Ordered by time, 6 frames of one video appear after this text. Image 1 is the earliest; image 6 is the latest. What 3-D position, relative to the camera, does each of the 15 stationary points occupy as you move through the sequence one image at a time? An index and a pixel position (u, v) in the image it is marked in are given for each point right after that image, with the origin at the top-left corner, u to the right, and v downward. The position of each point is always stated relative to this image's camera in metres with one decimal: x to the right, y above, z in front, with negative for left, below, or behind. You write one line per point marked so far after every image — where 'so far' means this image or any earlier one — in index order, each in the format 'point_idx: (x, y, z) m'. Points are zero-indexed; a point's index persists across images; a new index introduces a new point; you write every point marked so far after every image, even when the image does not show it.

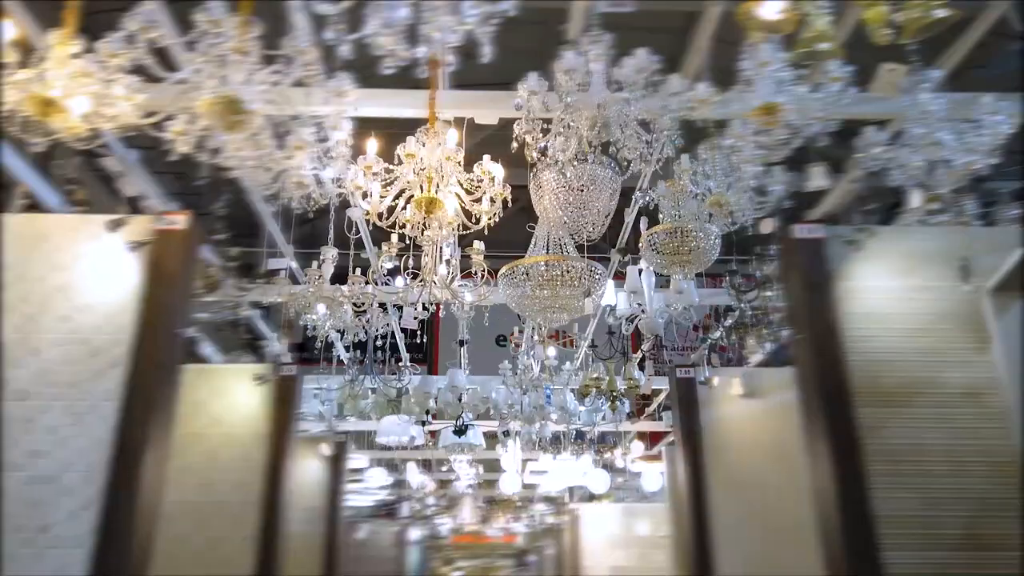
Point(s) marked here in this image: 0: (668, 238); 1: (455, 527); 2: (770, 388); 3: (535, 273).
0: (+0.9, +0.3, +4.3) m
1: (-1.6, -6.6, +19.5) m
2: (+2.0, -0.8, +5.6) m
3: (+0.2, +0.1, +4.7) m
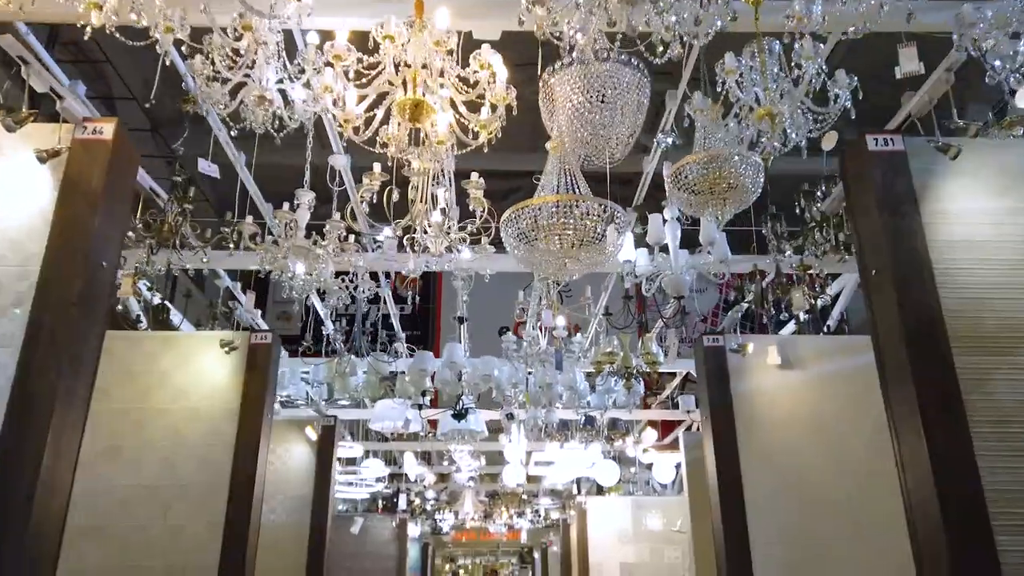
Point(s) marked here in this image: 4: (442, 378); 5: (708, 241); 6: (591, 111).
0: (+1.0, +0.6, +3.7) m
1: (-1.5, -6.2, +18.8) m
2: (+2.0, -0.5, +4.9) m
3: (+0.2, +0.4, +4.0) m
4: (-0.6, -0.8, +6.3) m
5: (+1.2, +0.3, +4.3) m
6: (+0.3, +0.7, +3.0) m
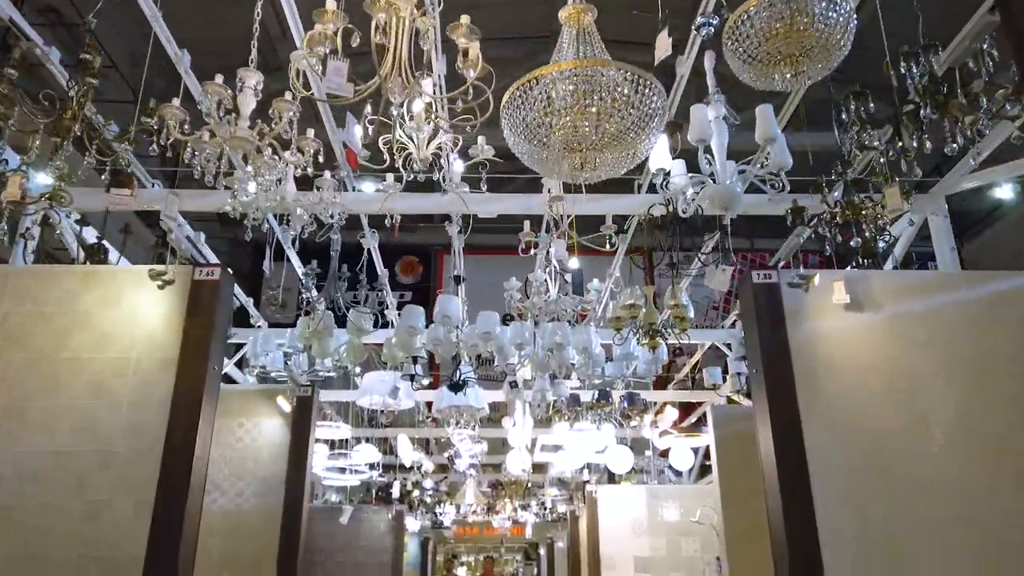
0: (+1.0, +1.0, +2.7) m
1: (-1.4, -5.8, +17.9) m
2: (+2.1, 0.0, +4.0) m
3: (+0.2, +0.8, +3.1) m
4: (-0.6, -0.4, +5.4) m
5: (+1.2, +0.7, +3.4) m
6: (+0.3, +1.2, +2.0) m
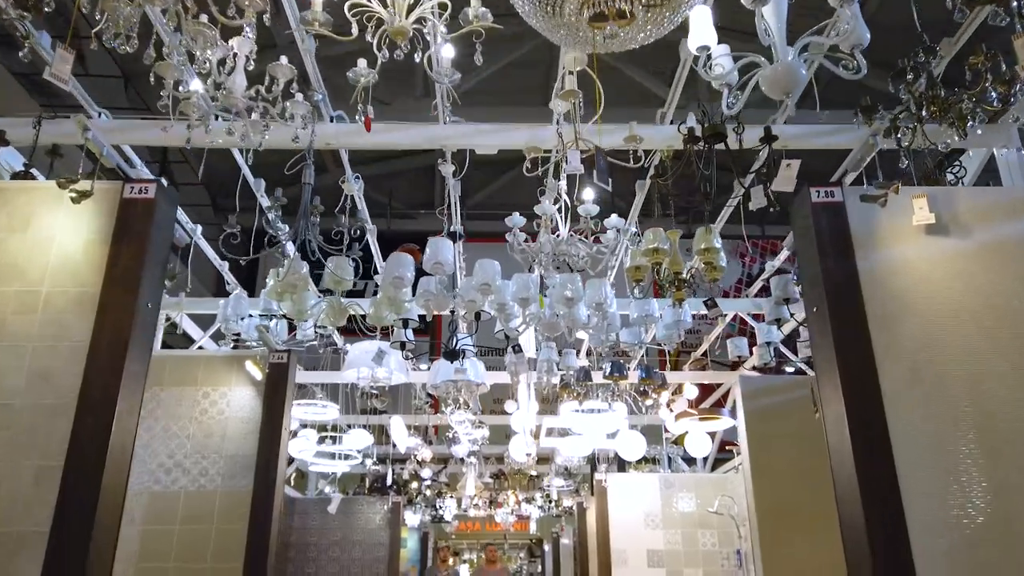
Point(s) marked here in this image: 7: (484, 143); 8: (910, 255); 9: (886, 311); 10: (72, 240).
0: (+1.0, +1.4, +2.0) m
1: (-1.3, -5.4, +17.2) m
2: (+2.1, +0.3, +3.2) m
3: (+0.2, +1.2, +2.3) m
4: (-0.6, 0.0, +4.7) m
5: (+1.2, +1.1, +2.6) m
6: (+0.3, +1.5, +1.3) m
7: (-0.2, +1.0, +4.7) m
8: (+1.8, +0.1, +3.2) m
9: (+1.6, -0.1, +3.1) m
10: (-1.9, +0.2, +3.1) m
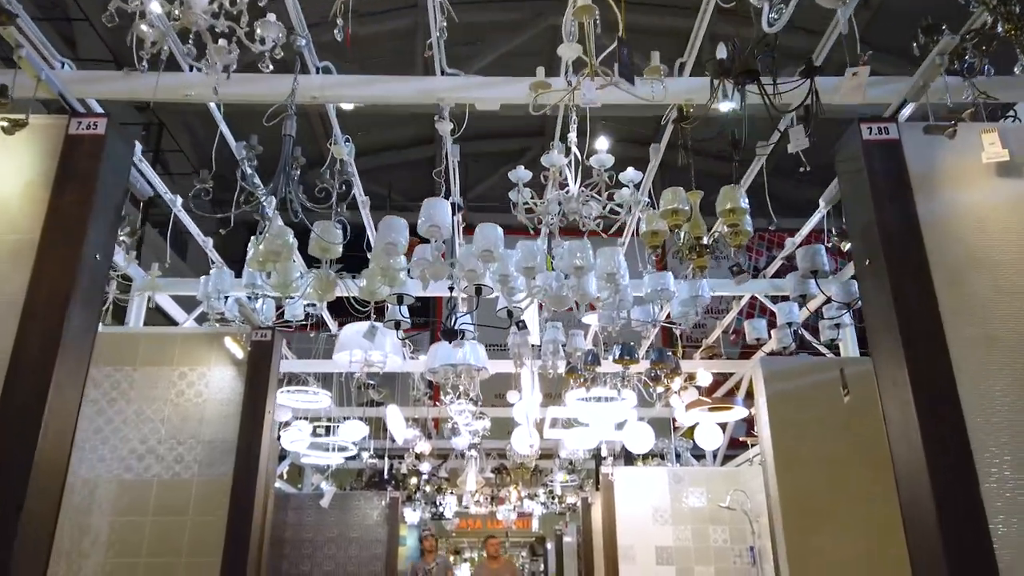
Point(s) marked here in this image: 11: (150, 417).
0: (+1.0, +1.6, +1.5) m
1: (-1.3, -5.2, +16.8) m
2: (+2.1, +0.5, +2.8) m
3: (+0.2, +1.4, +1.9) m
4: (-0.5, +0.2, +4.2) m
5: (+1.2, +1.3, +2.2) m
6: (+0.4, +1.7, +0.9) m
7: (-0.2, +1.1, +4.3) m
8: (+1.8, +0.3, +2.7) m
9: (+1.6, +0.1, +2.7) m
10: (-1.9, +0.4, +2.7) m
11: (-2.4, -0.8, +4.7) m
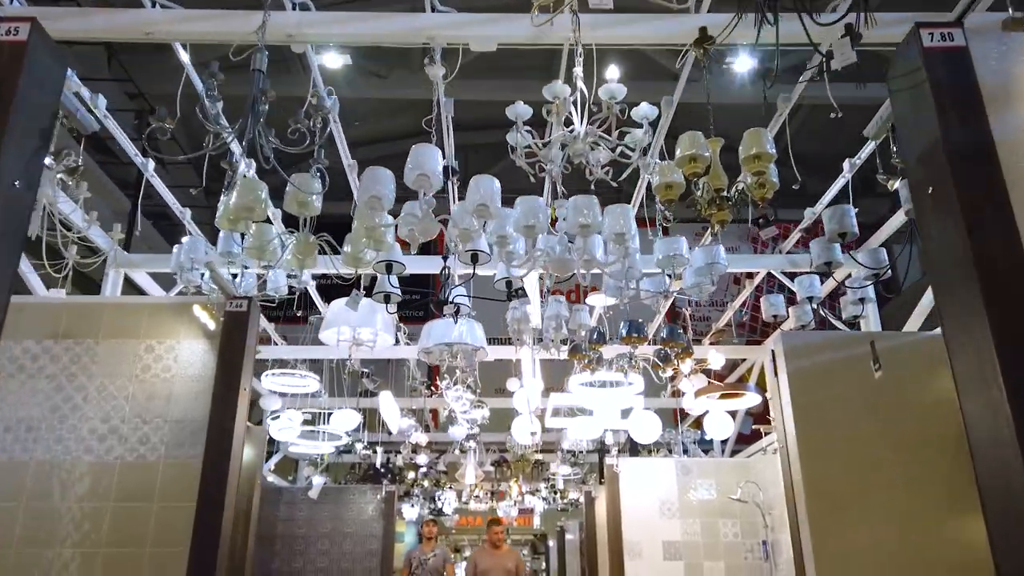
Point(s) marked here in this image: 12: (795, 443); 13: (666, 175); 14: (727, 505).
0: (+1.0, +1.8, +1.1) m
1: (-1.3, -5.0, +16.4) m
2: (+2.1, +0.7, +2.4) m
3: (+0.2, +1.6, +1.5) m
4: (-0.5, +0.4, +3.8) m
5: (+1.2, +1.5, +1.8) m
6: (+0.3, +1.9, +0.4) m
7: (-0.2, +1.4, +3.9) m
8: (+1.8, +0.6, +2.3) m
9: (+1.6, +0.3, +2.2) m
10: (-1.9, +0.6, +2.3) m
11: (-2.4, -0.6, +4.3) m
12: (+2.0, -1.1, +4.9) m
13: (+0.8, +0.6, +3.7) m
14: (+2.6, -2.5, +8.5) m
